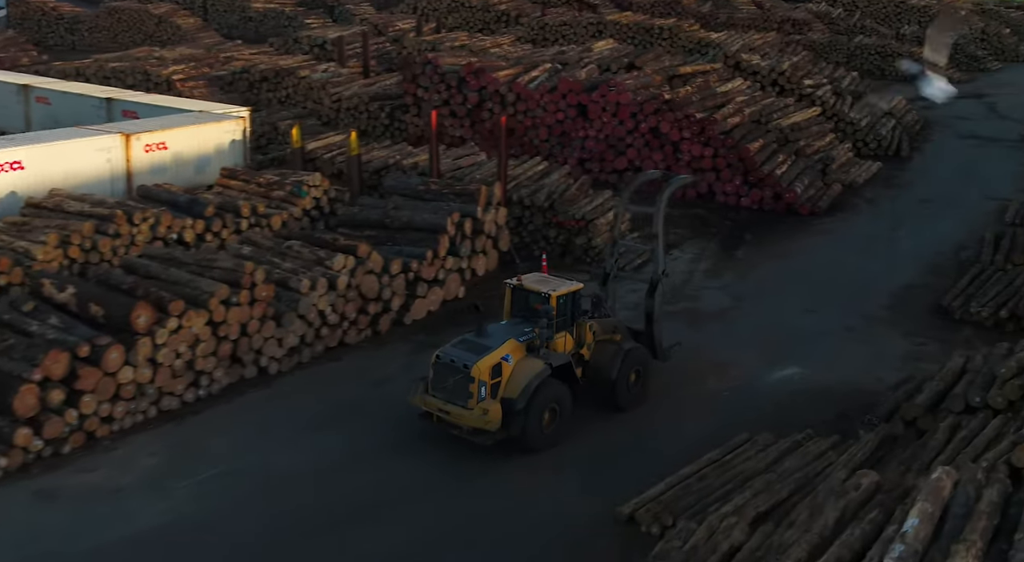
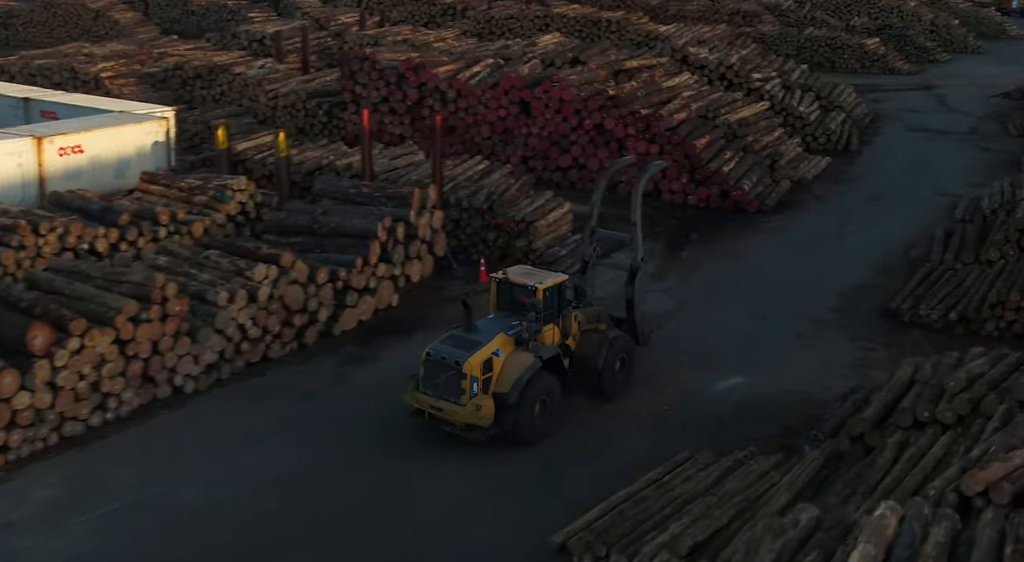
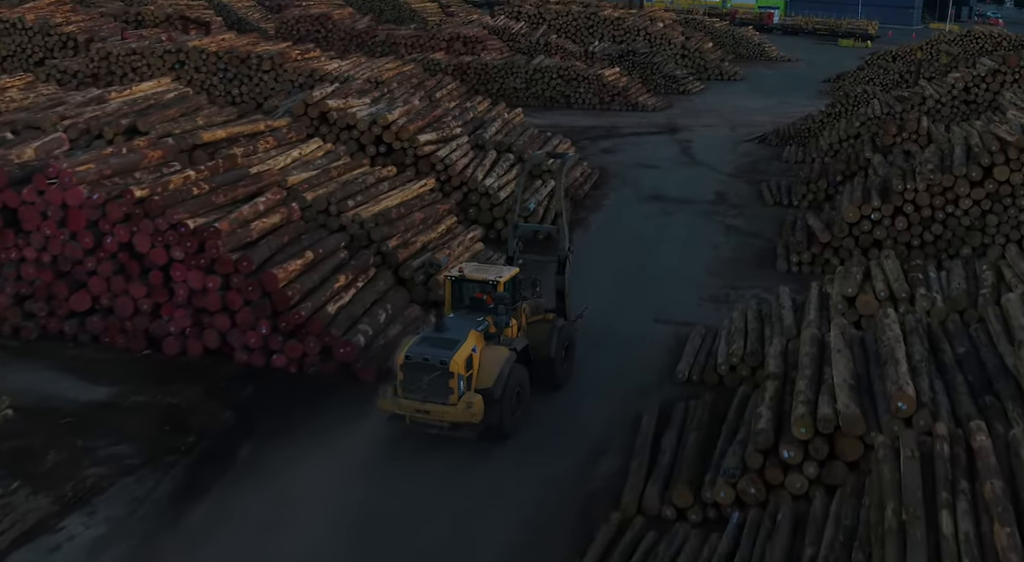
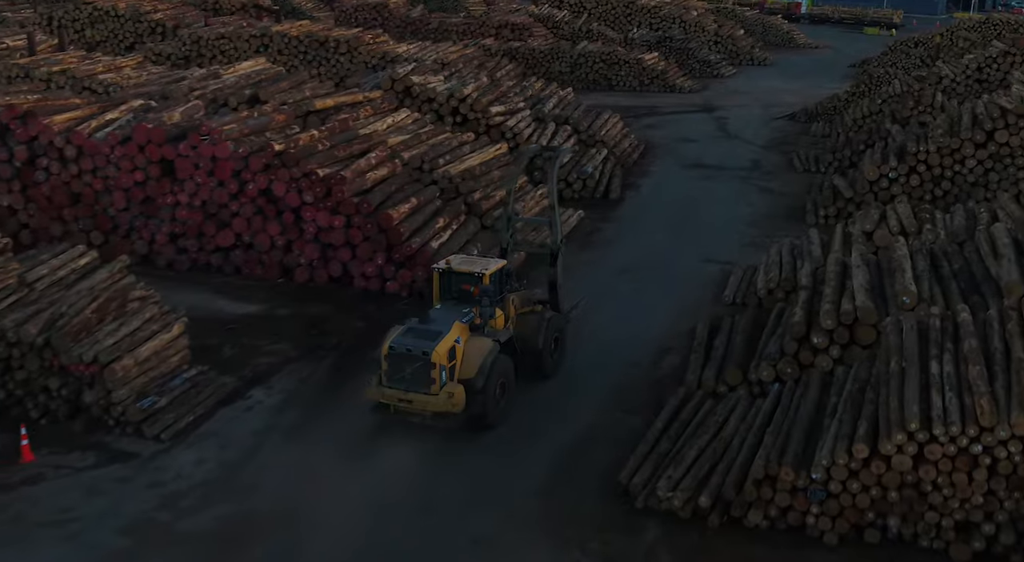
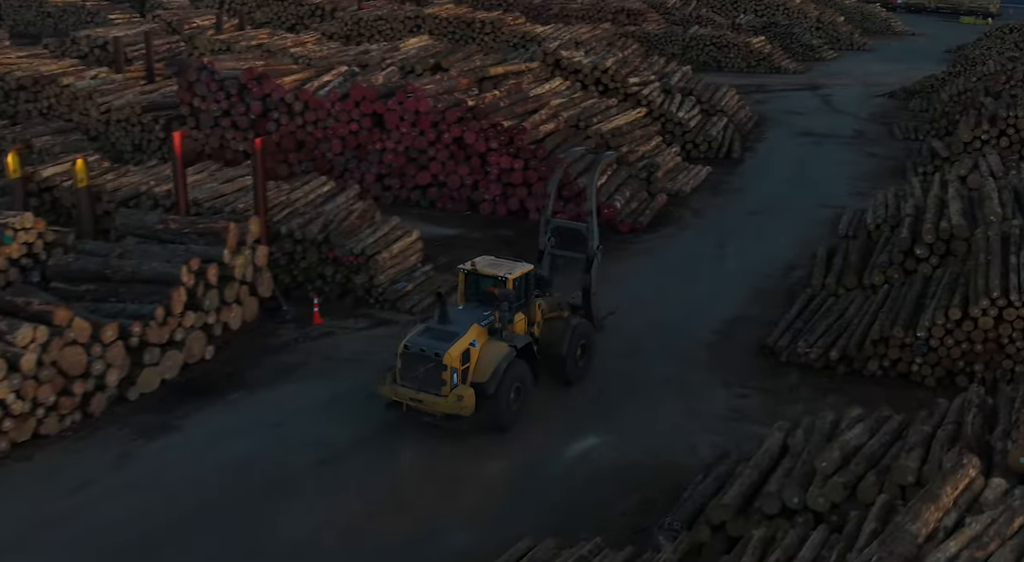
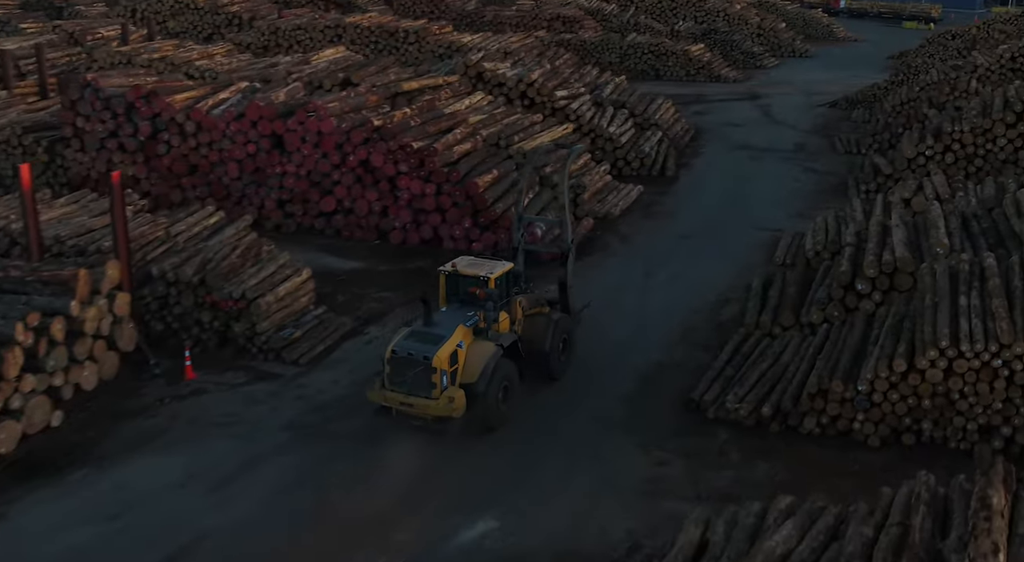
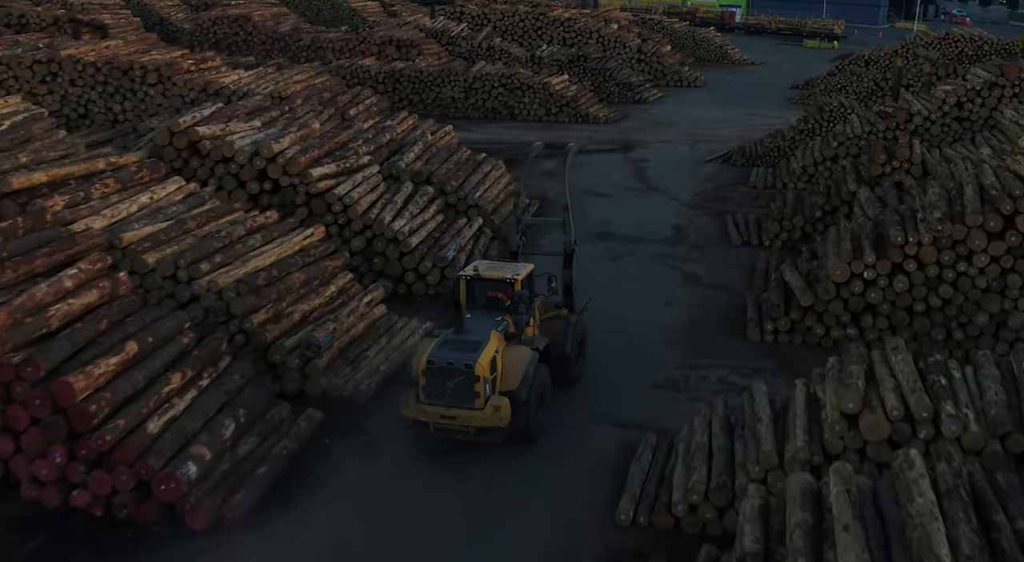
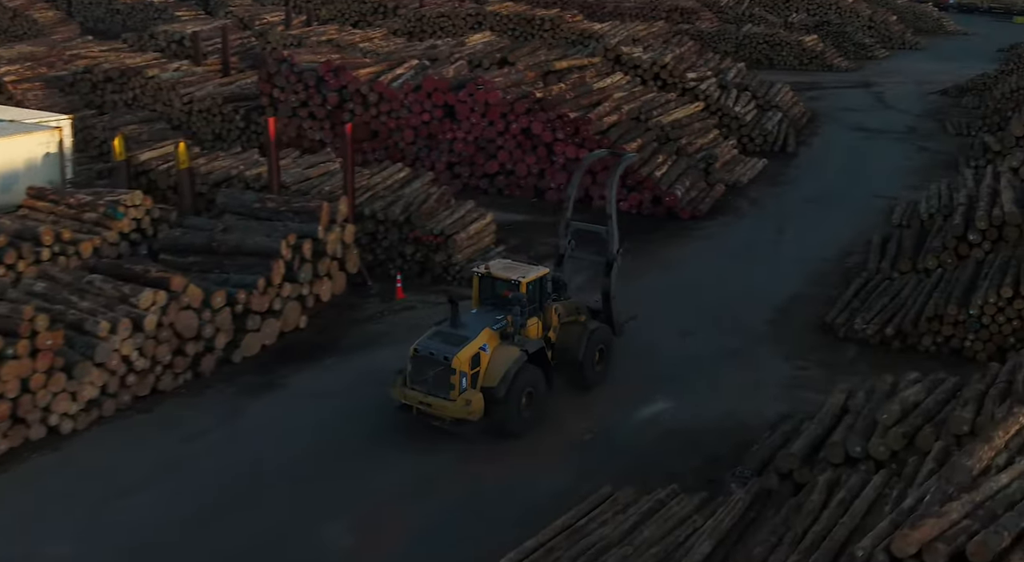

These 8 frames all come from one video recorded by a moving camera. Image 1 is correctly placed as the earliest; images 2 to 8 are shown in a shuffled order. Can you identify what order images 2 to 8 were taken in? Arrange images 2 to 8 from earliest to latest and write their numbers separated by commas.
2, 8, 5, 6, 4, 3, 7
